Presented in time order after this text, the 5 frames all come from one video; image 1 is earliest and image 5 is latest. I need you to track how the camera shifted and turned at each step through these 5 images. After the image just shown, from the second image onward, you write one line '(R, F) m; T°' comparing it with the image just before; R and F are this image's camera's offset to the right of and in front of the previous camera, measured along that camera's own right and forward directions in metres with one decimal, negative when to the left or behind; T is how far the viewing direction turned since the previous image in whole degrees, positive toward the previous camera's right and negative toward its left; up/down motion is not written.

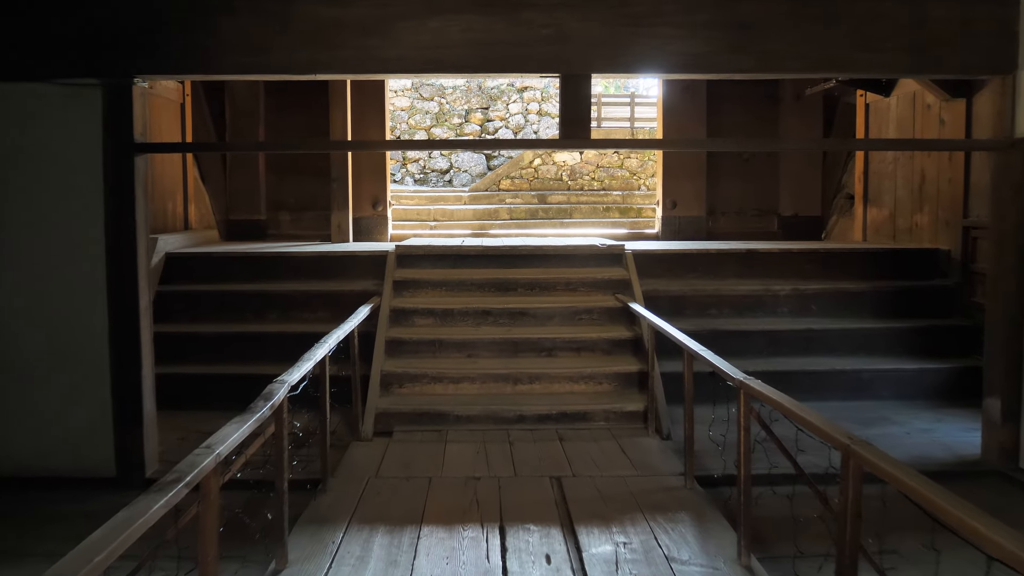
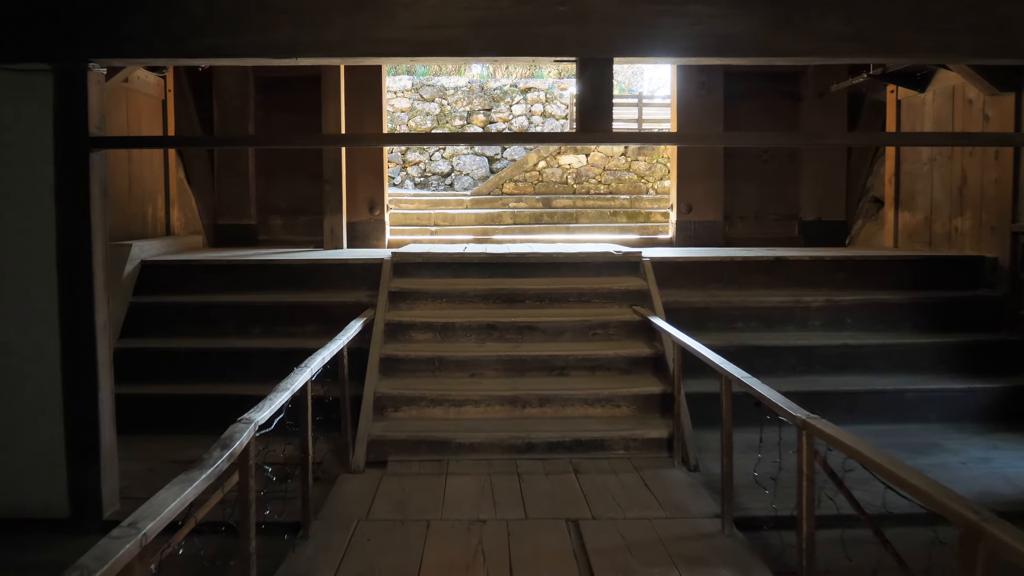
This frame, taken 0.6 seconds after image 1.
(0.0, +0.4) m; 0°
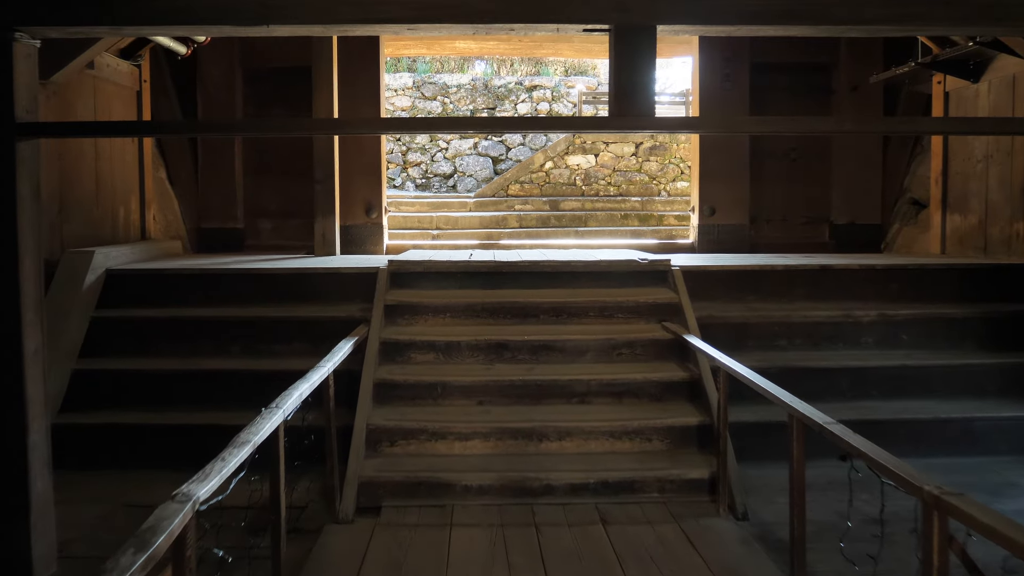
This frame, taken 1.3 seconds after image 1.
(0.0, +0.5) m; 0°
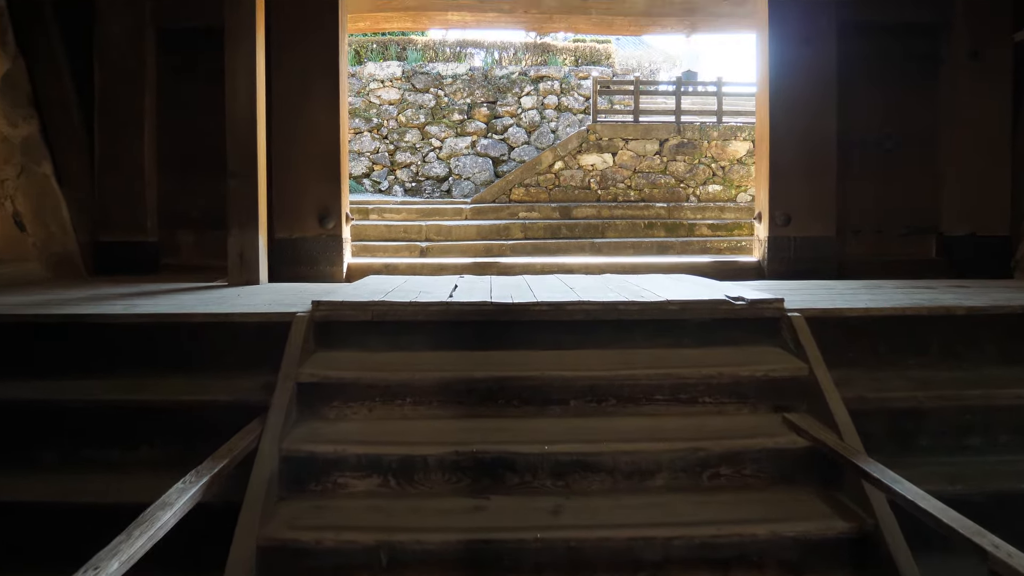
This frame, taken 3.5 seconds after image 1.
(0.0, +1.6) m; 0°
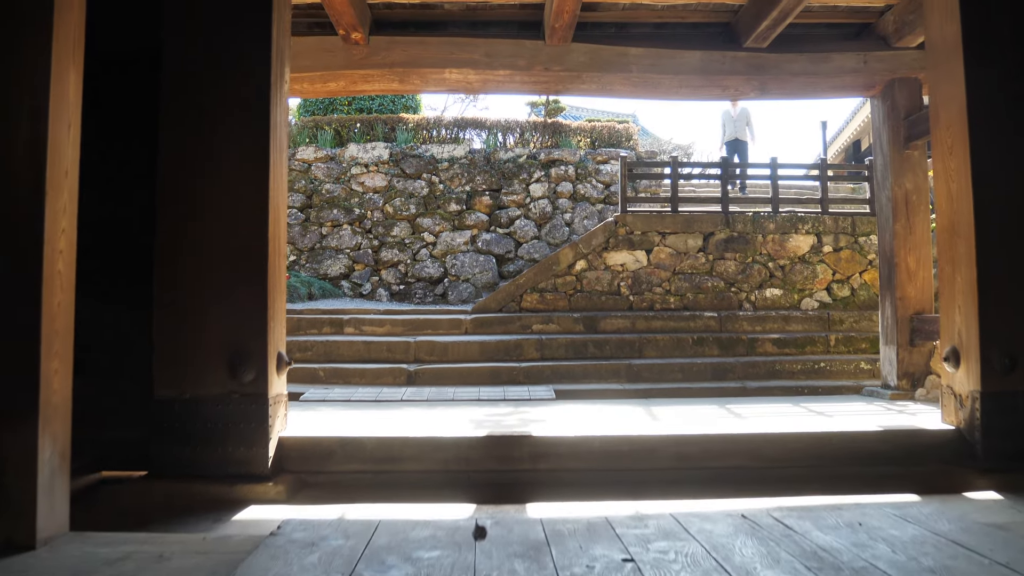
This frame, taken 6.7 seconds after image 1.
(-0.1, +1.8) m; 0°
